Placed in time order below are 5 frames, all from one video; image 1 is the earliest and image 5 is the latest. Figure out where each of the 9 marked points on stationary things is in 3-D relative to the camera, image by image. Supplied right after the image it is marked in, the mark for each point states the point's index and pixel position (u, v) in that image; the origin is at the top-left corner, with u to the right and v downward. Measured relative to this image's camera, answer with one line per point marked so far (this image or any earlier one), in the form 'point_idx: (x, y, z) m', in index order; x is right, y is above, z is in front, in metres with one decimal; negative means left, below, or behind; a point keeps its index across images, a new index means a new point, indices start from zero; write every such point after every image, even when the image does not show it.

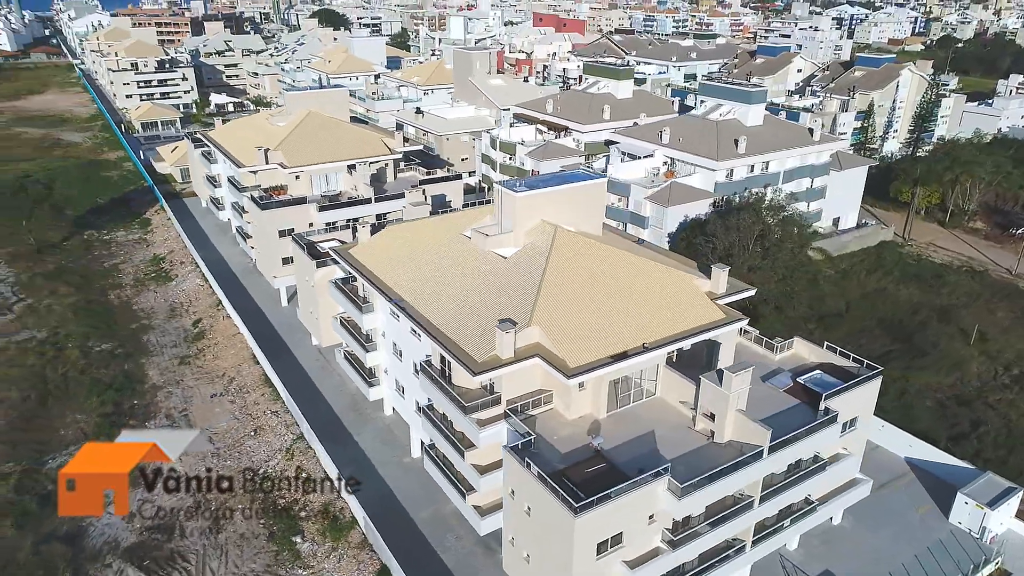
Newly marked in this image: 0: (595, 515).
0: (+1.9, -5.2, +16.4) m
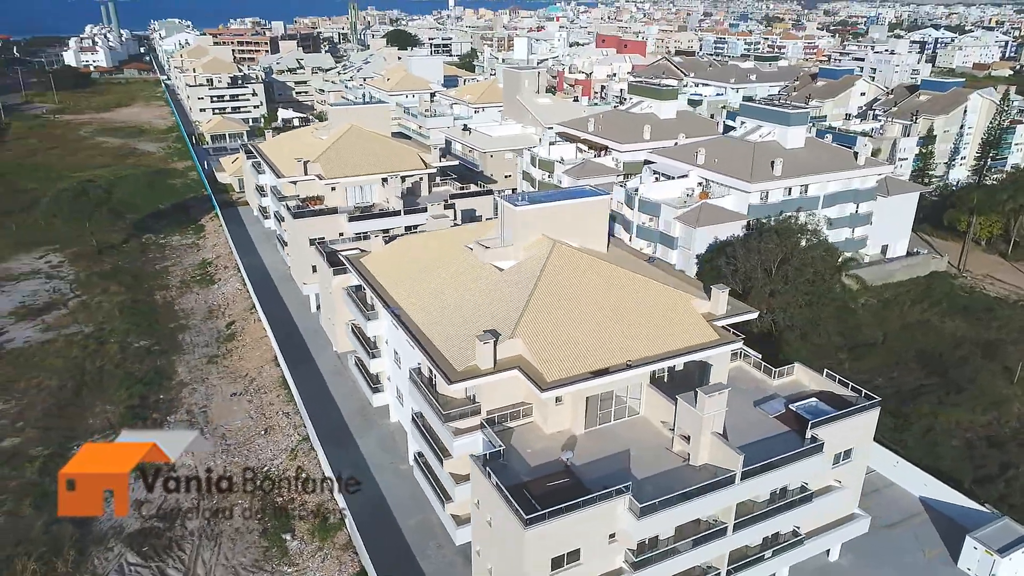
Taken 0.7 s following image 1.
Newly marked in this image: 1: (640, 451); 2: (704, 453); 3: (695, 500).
0: (+0.8, -5.5, +16.2) m
1: (+3.5, -4.5, +19.7) m
2: (+5.0, -4.3, +18.8) m
3: (+4.5, -5.2, +17.6) m
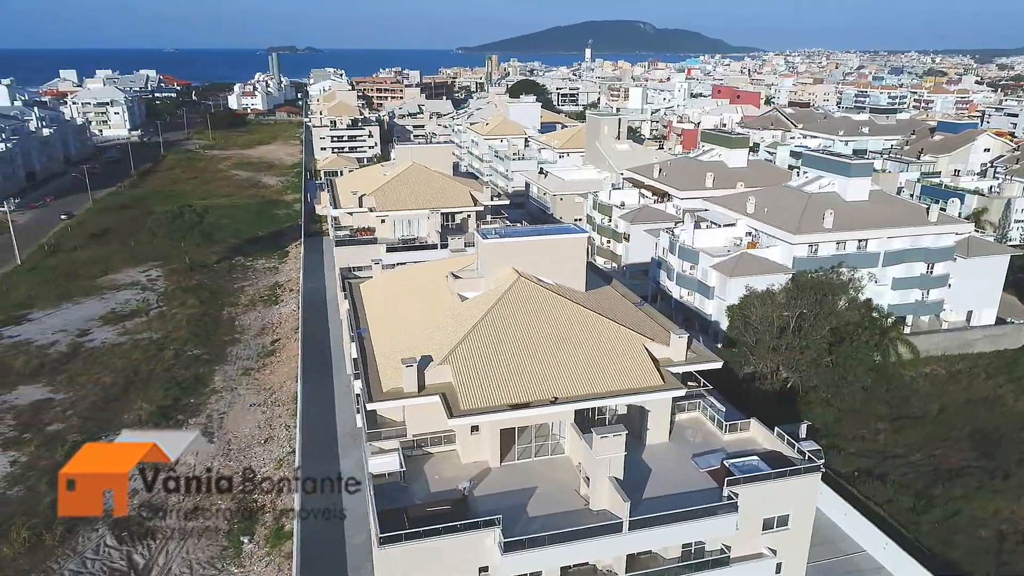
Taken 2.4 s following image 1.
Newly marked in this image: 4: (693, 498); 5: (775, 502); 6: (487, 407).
0: (-2.4, -6.0, +16.3) m
1: (+0.9, -5.4, +19.2) m
2: (+2.3, -5.3, +18.0) m
3: (+1.5, -6.0, +16.9) m
4: (+4.8, -5.5, +19.0) m
5: (+6.9, -5.7, +18.8) m
6: (-0.7, -3.3, +20.0) m
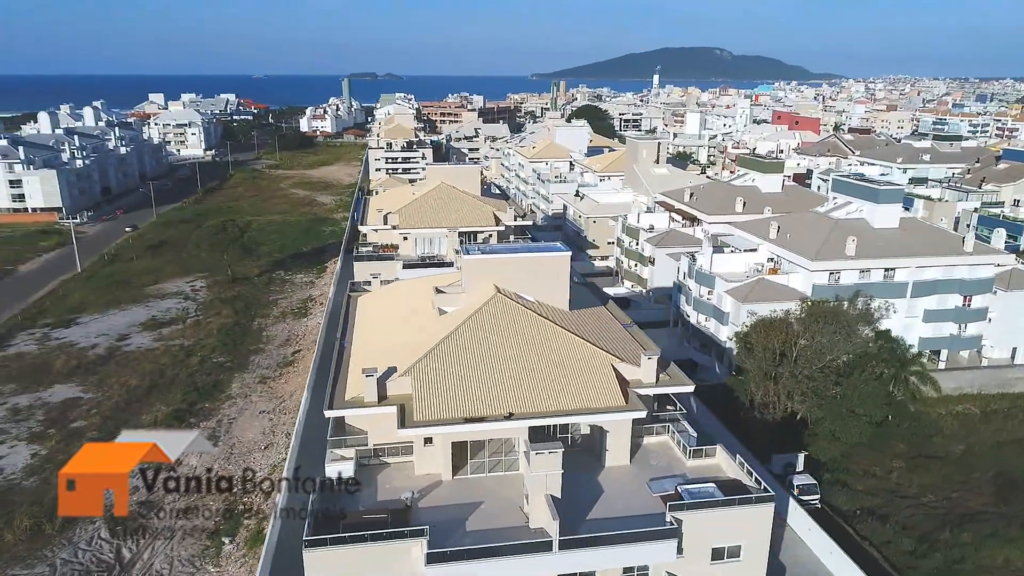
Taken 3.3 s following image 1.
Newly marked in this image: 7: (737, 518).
0: (-4.2, -6.1, +16.5) m
1: (-0.6, -5.8, +19.1) m
2: (+0.7, -5.6, +17.8) m
3: (-0.2, -6.3, +16.8) m
4: (+3.3, -6.0, +18.5) m
5: (+5.3, -6.2, +18.2) m
6: (-2.0, -3.7, +20.1) m
7: (+5.8, -5.8, +18.2) m
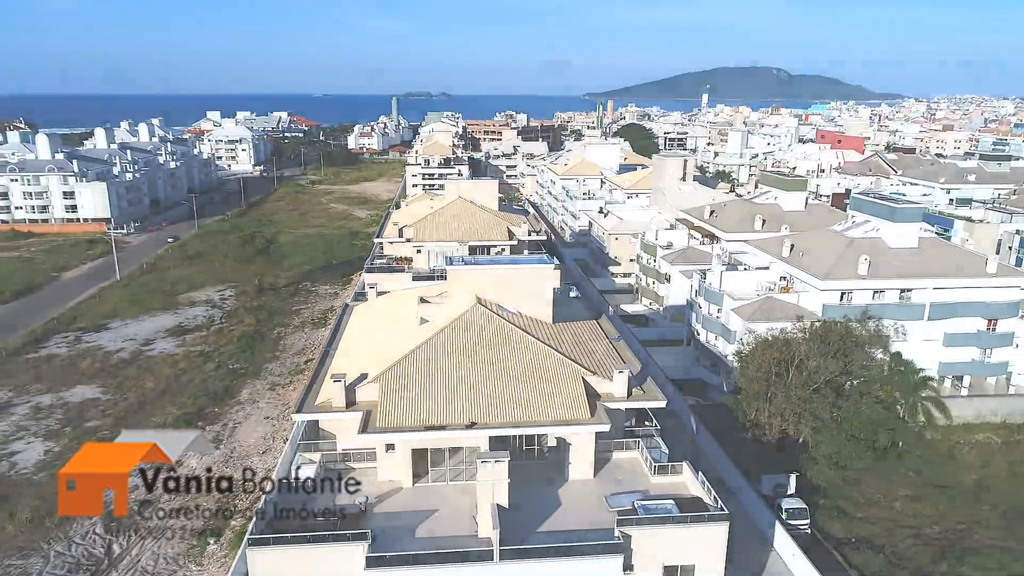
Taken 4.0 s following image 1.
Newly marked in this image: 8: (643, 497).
0: (-5.6, -6.2, +16.7) m
1: (-1.8, -6.0, +19.1) m
2: (-0.6, -5.8, +17.8) m
3: (-1.6, -6.5, +16.7) m
4: (+2.0, -6.3, +18.2) m
5: (+4.0, -6.5, +17.8) m
6: (-3.1, -3.9, +20.3) m
7: (+4.5, -6.1, +17.8) m
8: (+3.8, -5.8, +19.7) m
